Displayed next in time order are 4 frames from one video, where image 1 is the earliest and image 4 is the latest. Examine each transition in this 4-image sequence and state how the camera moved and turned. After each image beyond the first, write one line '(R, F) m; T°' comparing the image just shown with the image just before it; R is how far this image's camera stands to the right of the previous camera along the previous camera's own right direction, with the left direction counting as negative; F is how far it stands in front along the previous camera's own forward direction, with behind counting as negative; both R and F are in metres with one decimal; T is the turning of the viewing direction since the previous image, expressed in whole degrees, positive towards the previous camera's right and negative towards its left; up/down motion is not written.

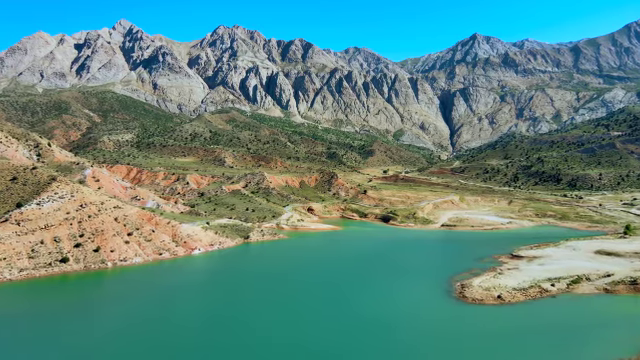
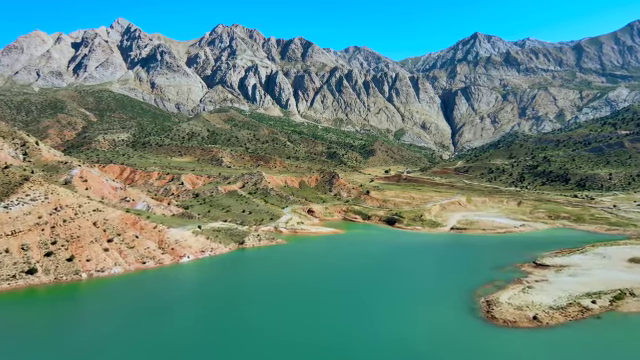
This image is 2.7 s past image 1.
(-0.3, +6.7) m; 0°
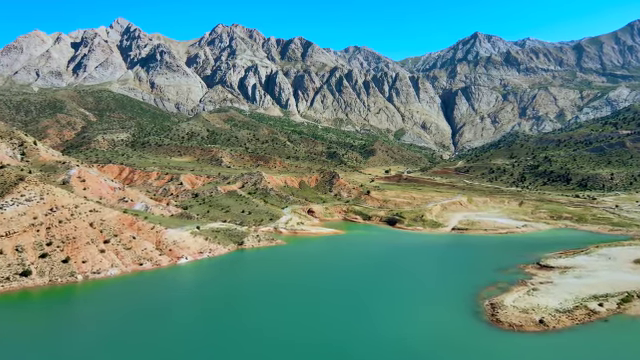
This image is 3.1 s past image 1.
(0.0, +1.0) m; 0°
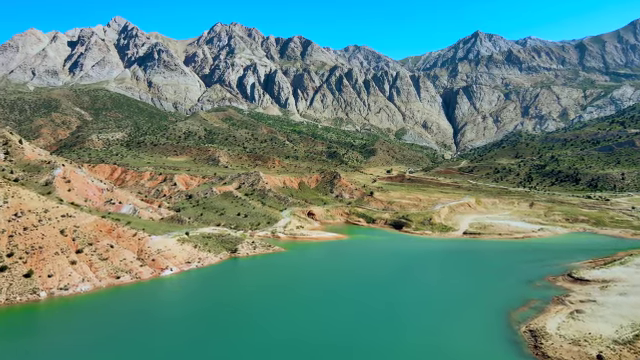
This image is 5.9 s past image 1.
(-0.3, +7.0) m; 0°
